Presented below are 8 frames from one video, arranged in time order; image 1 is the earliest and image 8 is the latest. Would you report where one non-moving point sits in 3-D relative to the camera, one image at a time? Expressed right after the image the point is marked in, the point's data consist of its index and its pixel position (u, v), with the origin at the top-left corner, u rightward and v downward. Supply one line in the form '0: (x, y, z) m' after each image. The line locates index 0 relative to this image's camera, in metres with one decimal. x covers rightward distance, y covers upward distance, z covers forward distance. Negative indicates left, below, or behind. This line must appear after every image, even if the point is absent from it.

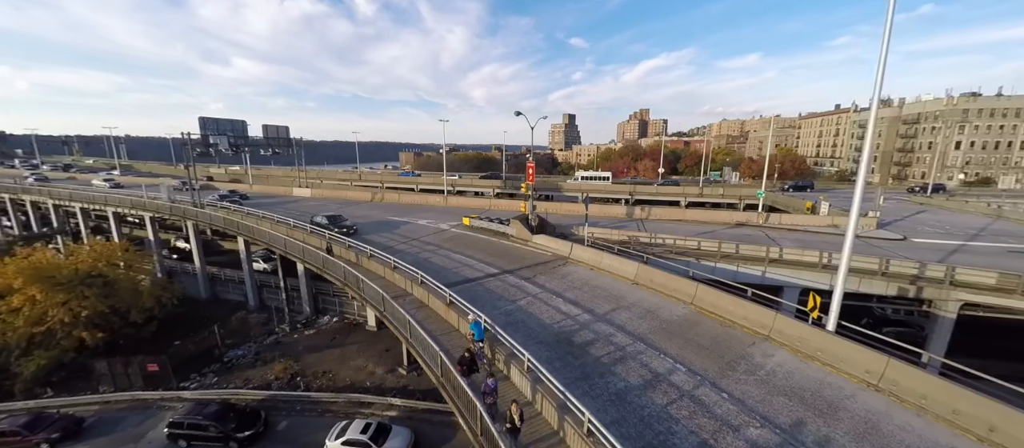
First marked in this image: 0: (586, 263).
0: (+3.6, -2.0, +17.9) m
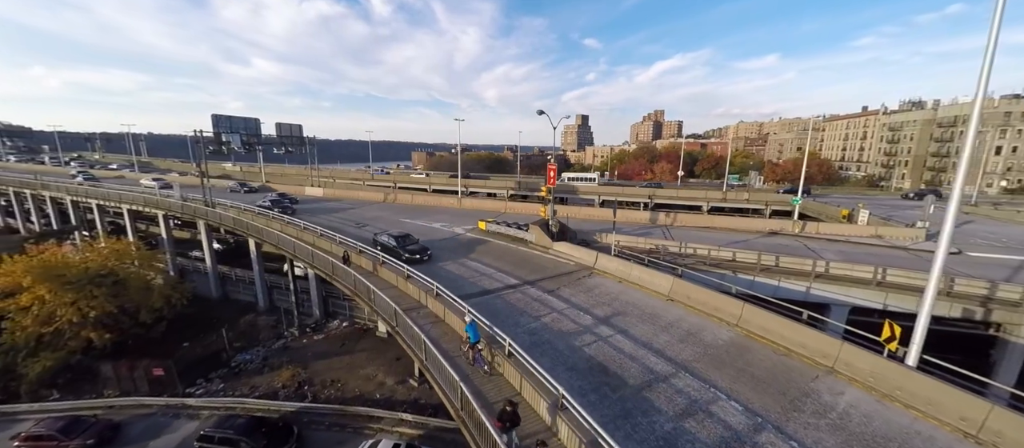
0: (+4.6, -2.4, +16.6) m
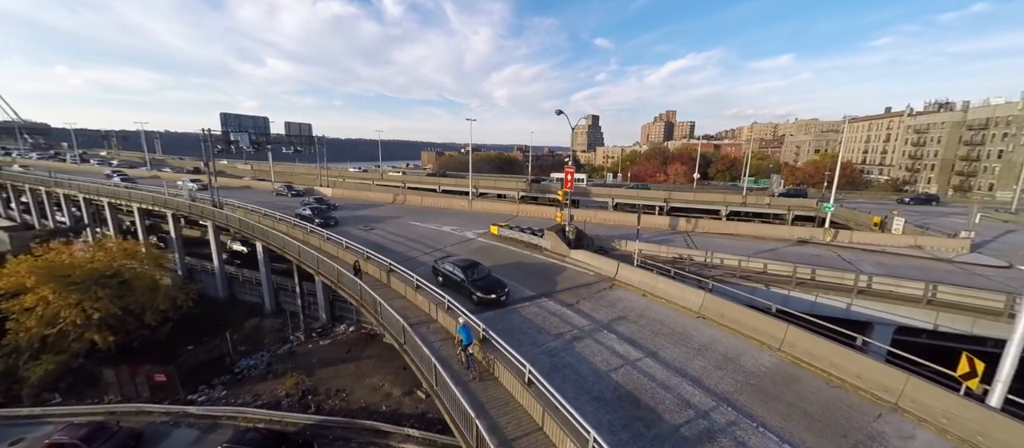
0: (+5.2, -2.8, +15.4) m
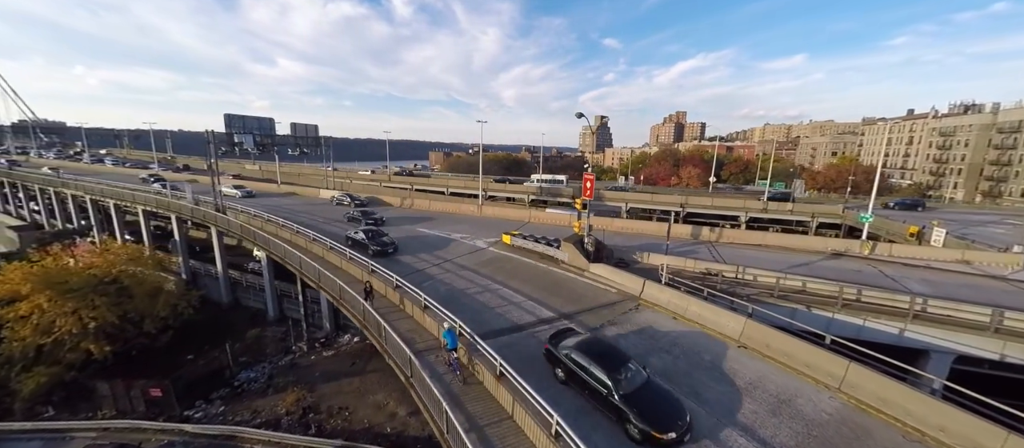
0: (+5.9, -3.3, +14.0) m
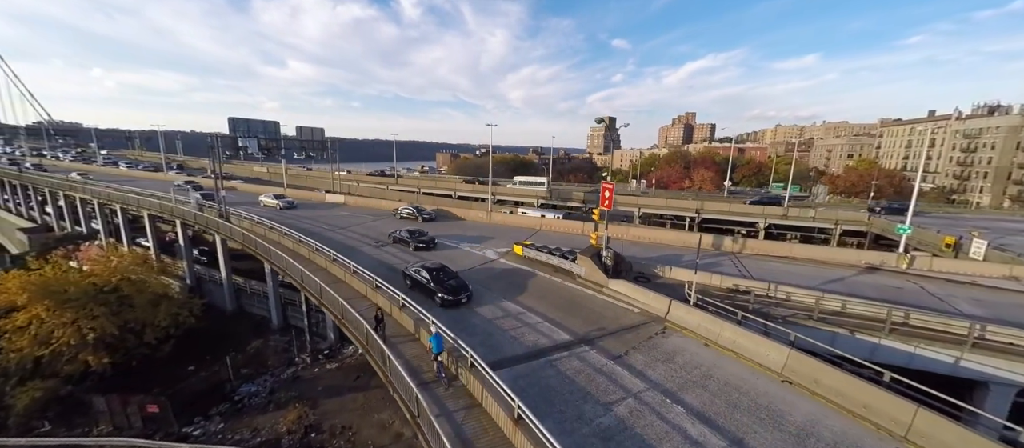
0: (+6.4, -3.9, +12.8) m
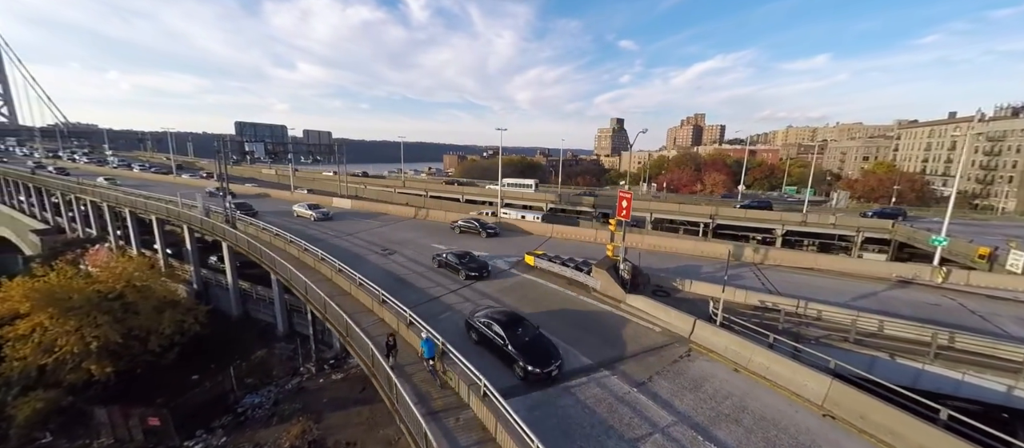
0: (+6.9, -4.4, +12.0) m
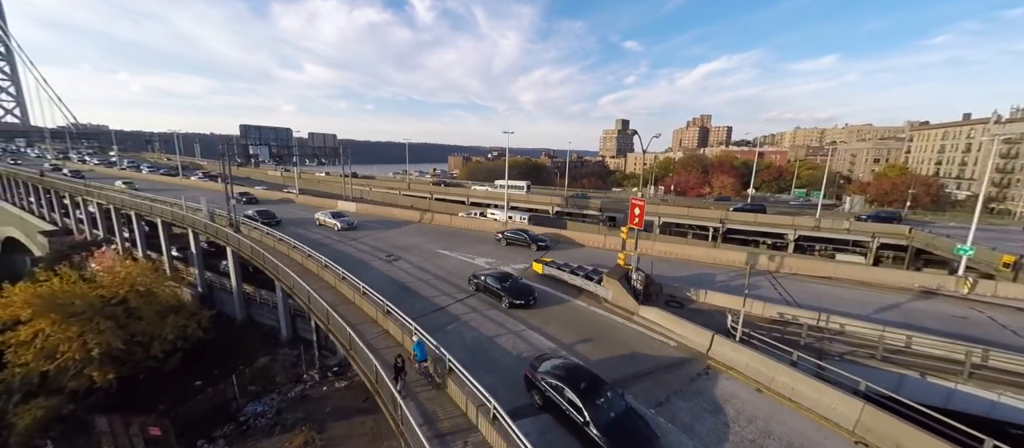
0: (+7.2, -4.7, +11.4) m
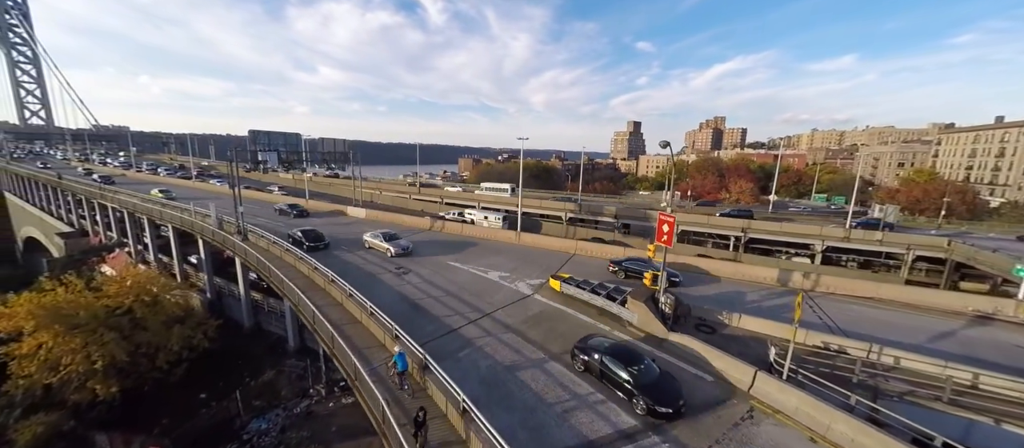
0: (+7.7, -5.4, +10.1) m
